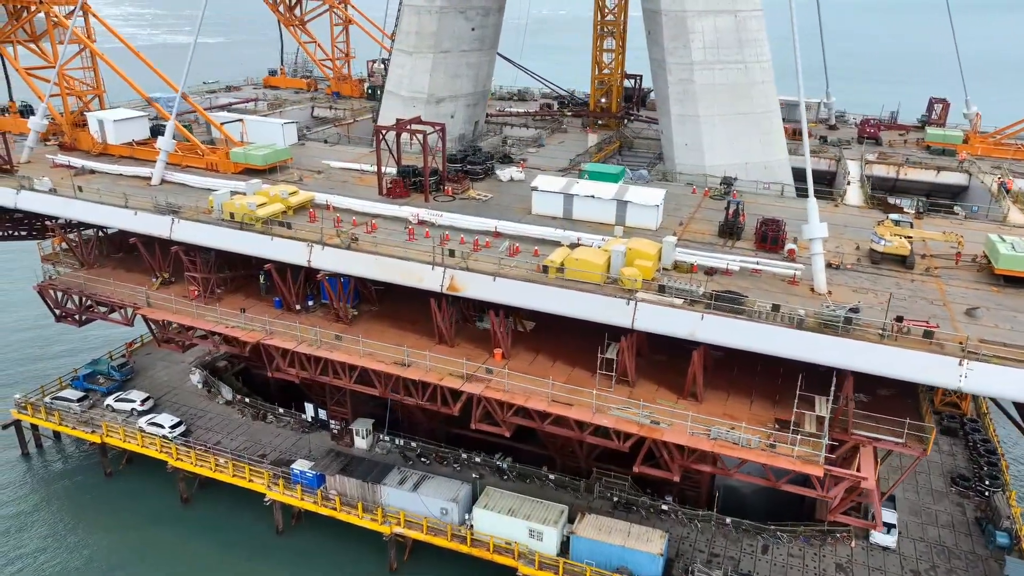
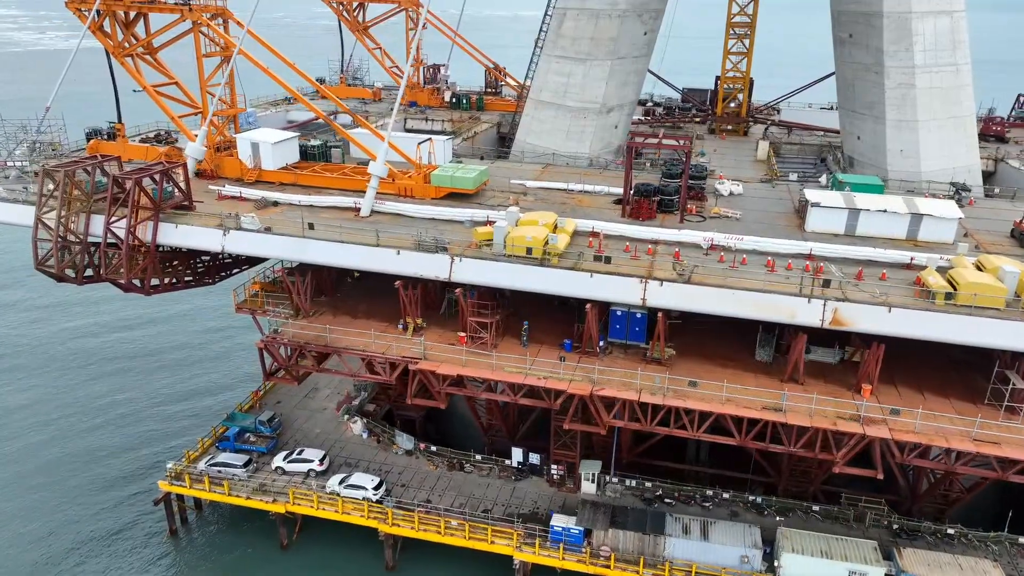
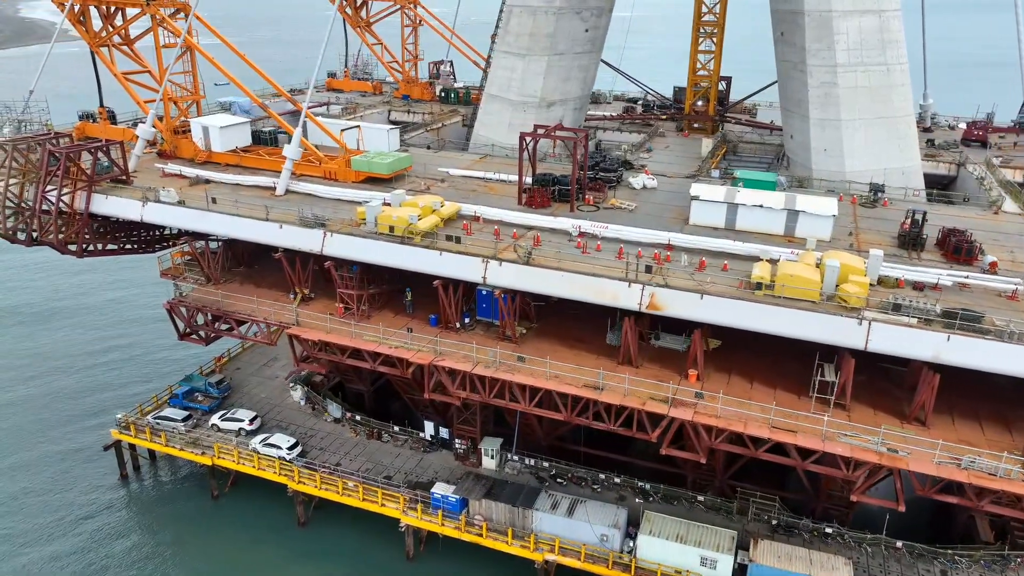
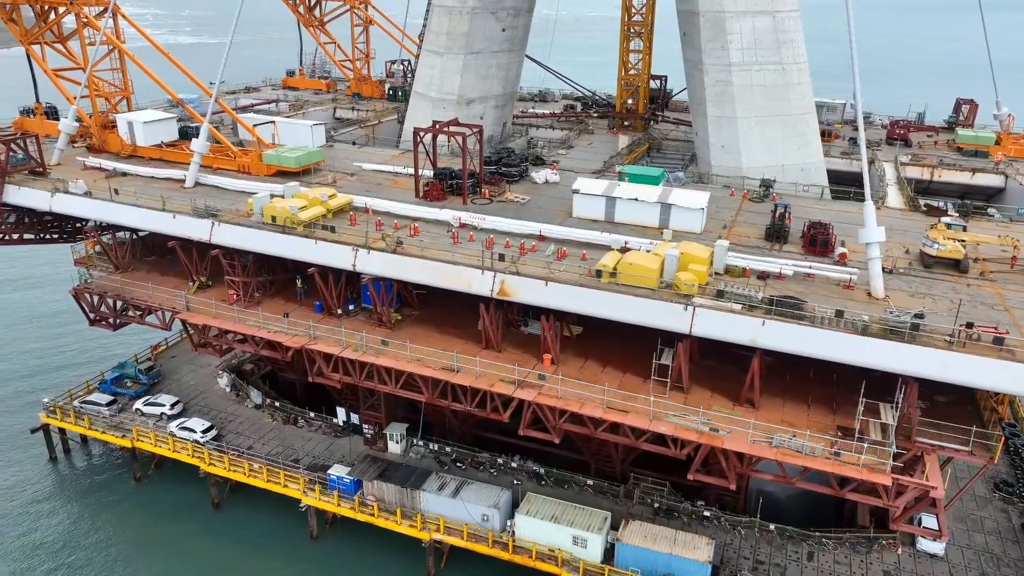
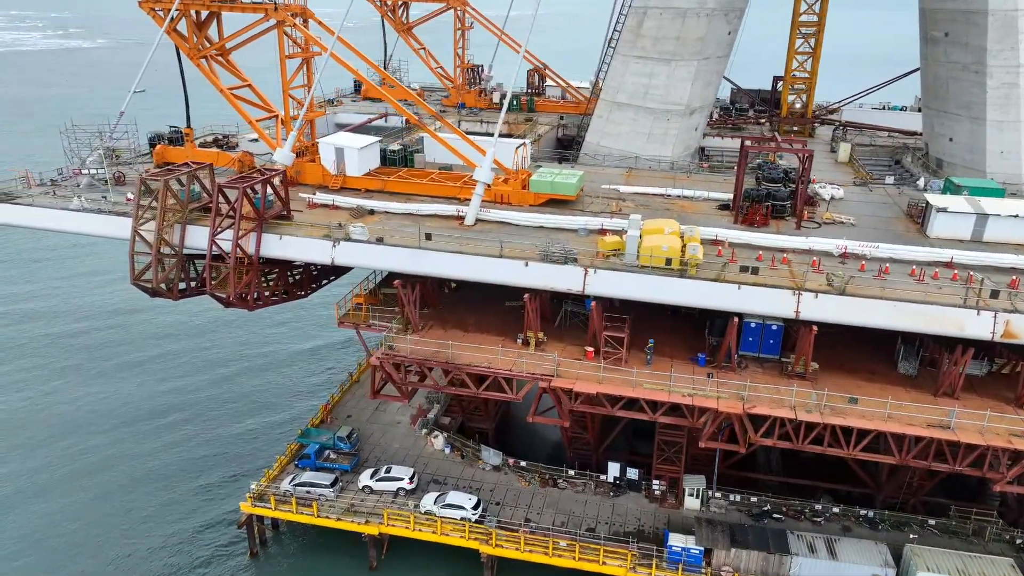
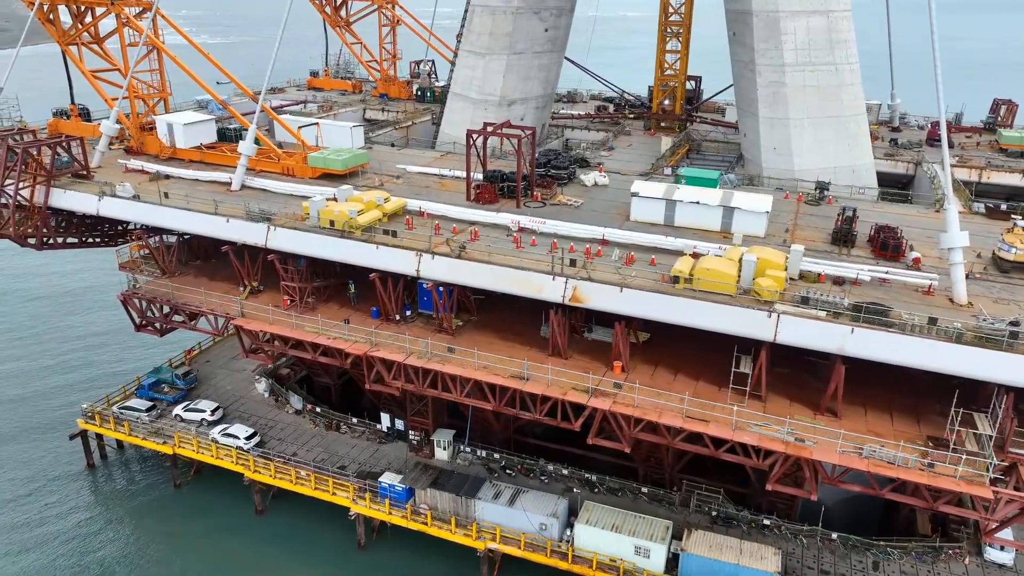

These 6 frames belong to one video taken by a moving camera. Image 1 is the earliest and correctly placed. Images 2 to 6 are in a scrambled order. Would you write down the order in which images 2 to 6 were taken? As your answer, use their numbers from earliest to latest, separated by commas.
4, 6, 3, 2, 5
